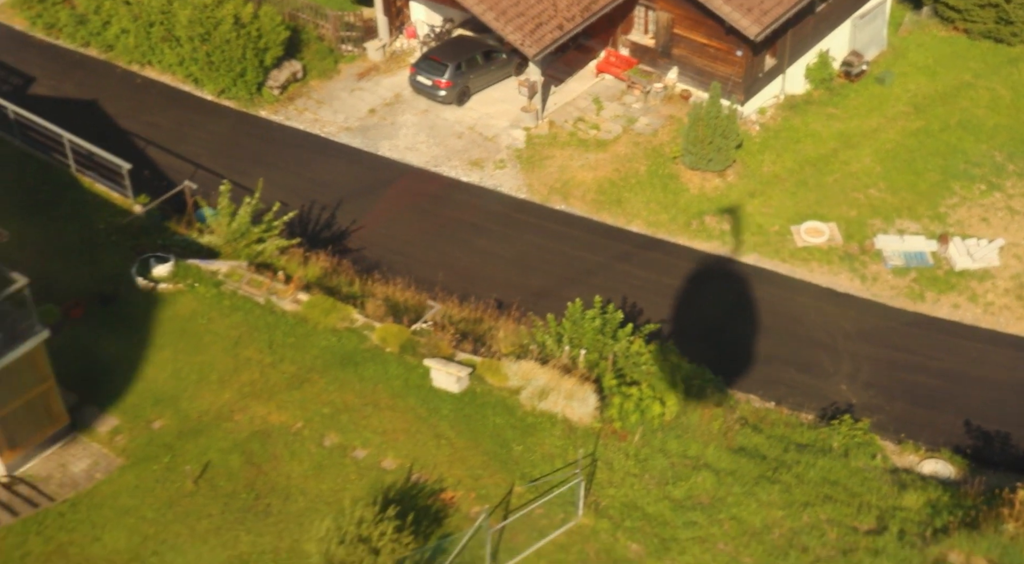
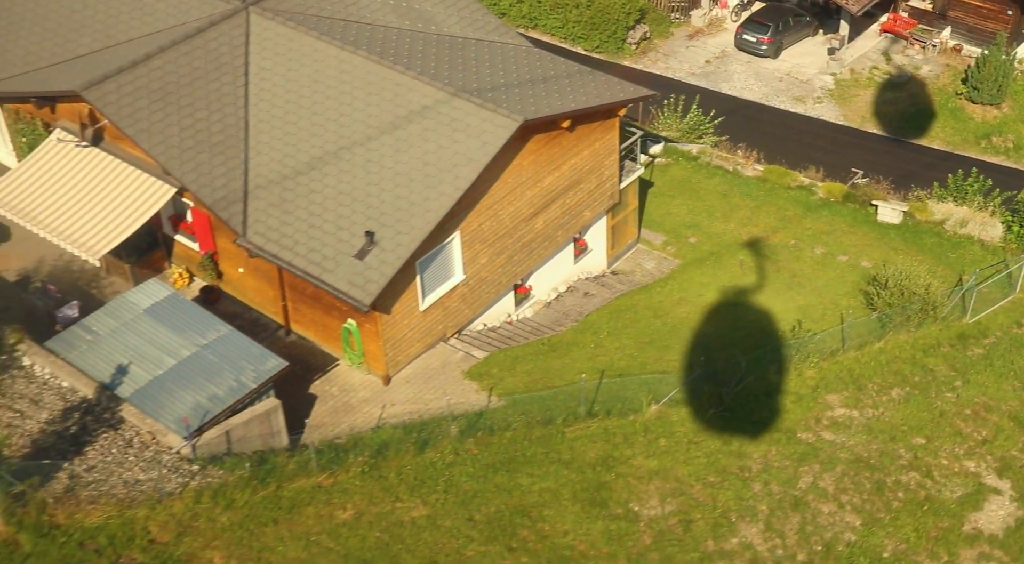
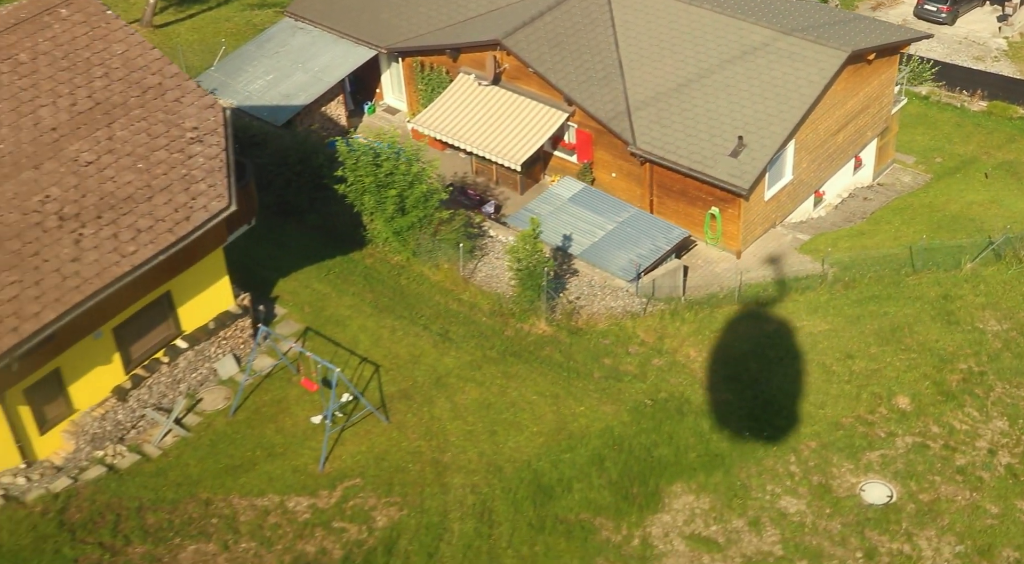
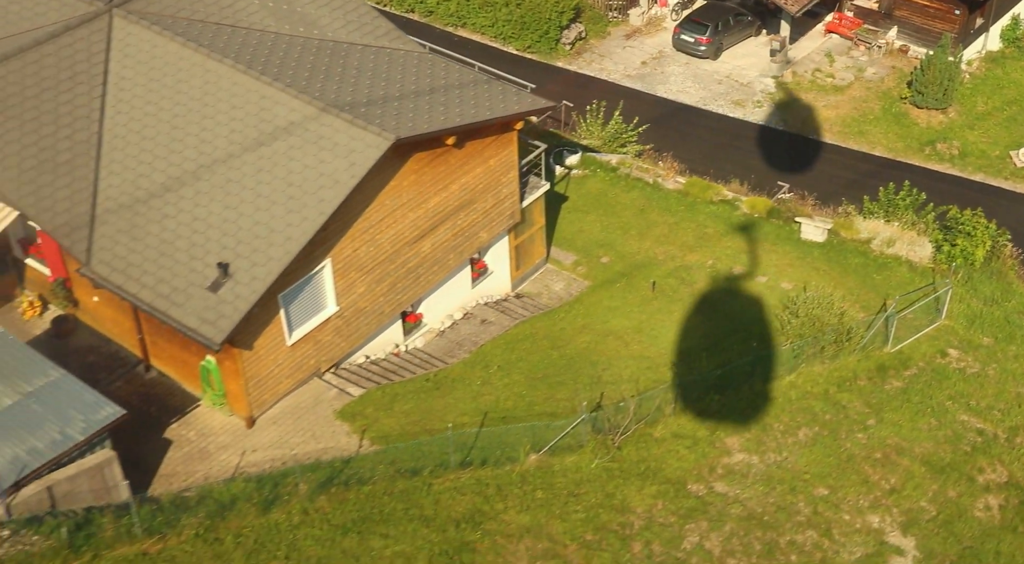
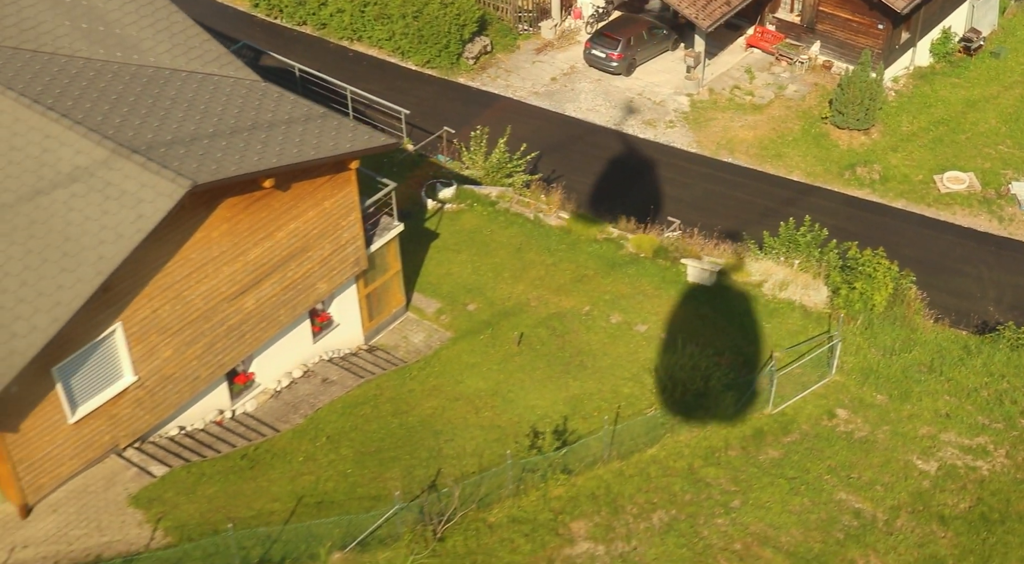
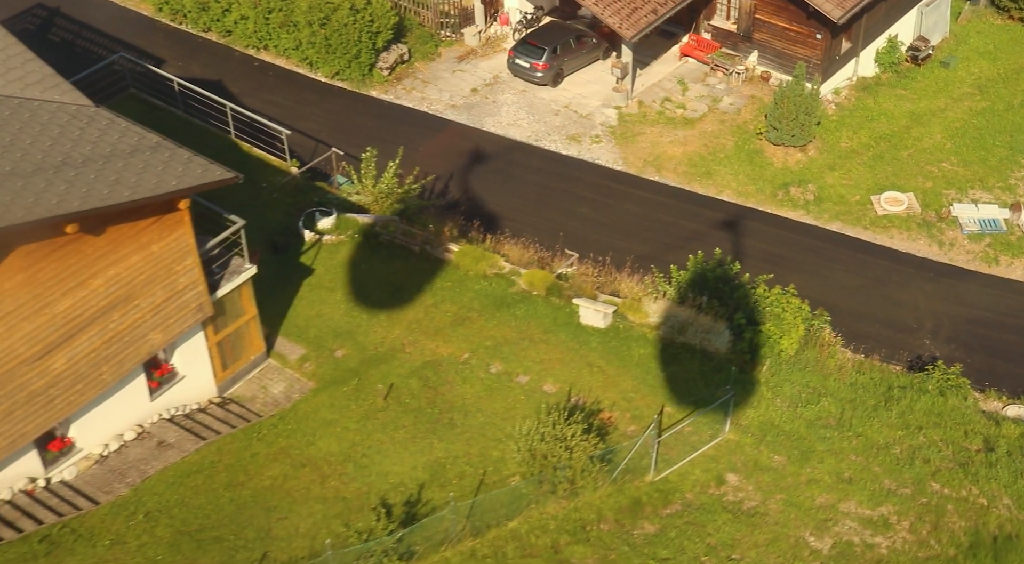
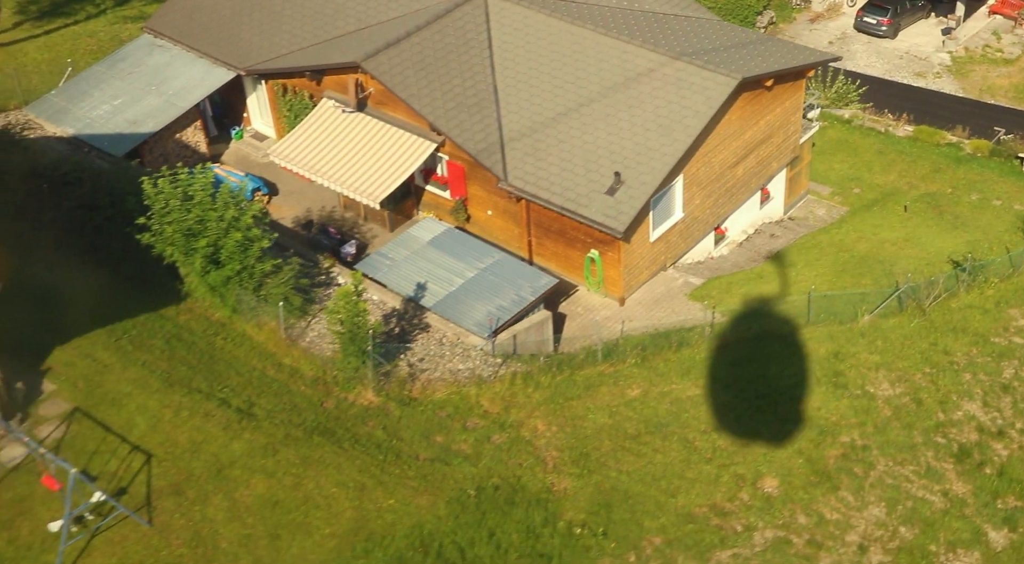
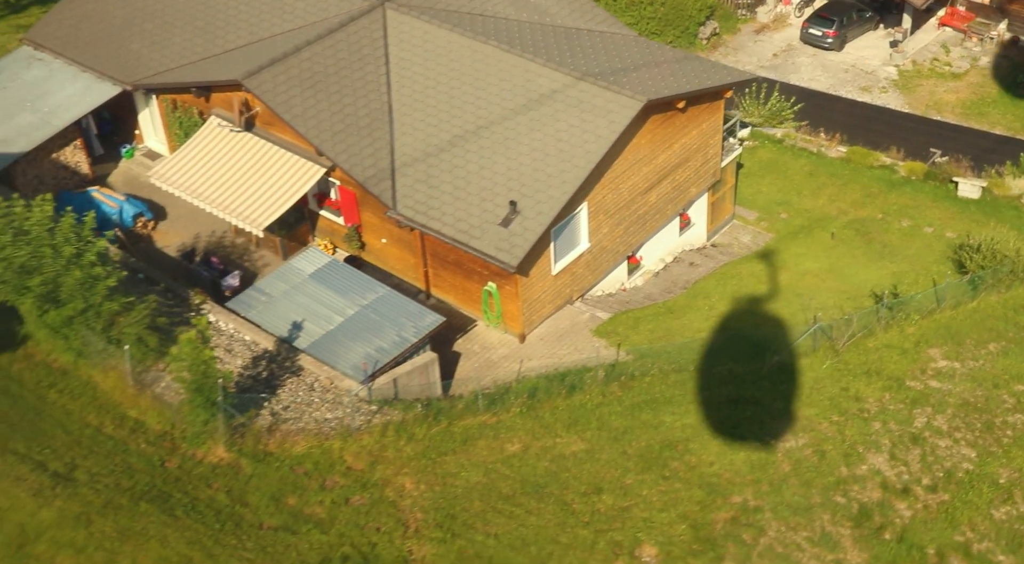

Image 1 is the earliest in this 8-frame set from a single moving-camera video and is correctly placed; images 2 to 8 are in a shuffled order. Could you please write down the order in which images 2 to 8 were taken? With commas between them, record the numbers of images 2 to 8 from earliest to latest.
6, 5, 4, 2, 8, 7, 3
